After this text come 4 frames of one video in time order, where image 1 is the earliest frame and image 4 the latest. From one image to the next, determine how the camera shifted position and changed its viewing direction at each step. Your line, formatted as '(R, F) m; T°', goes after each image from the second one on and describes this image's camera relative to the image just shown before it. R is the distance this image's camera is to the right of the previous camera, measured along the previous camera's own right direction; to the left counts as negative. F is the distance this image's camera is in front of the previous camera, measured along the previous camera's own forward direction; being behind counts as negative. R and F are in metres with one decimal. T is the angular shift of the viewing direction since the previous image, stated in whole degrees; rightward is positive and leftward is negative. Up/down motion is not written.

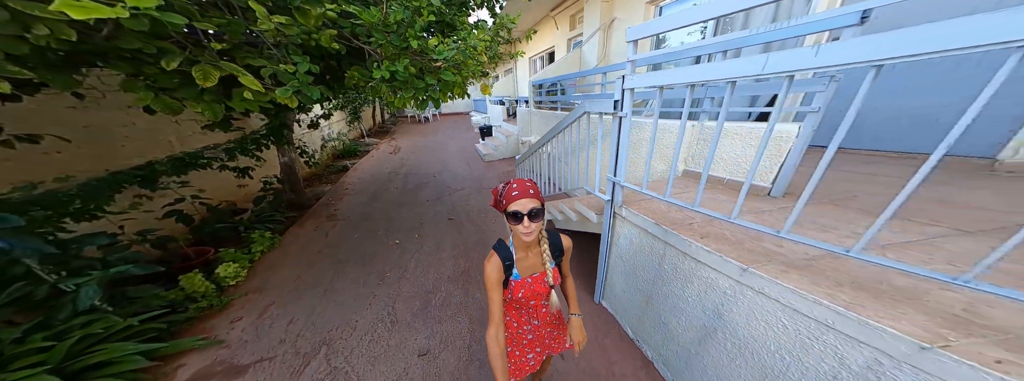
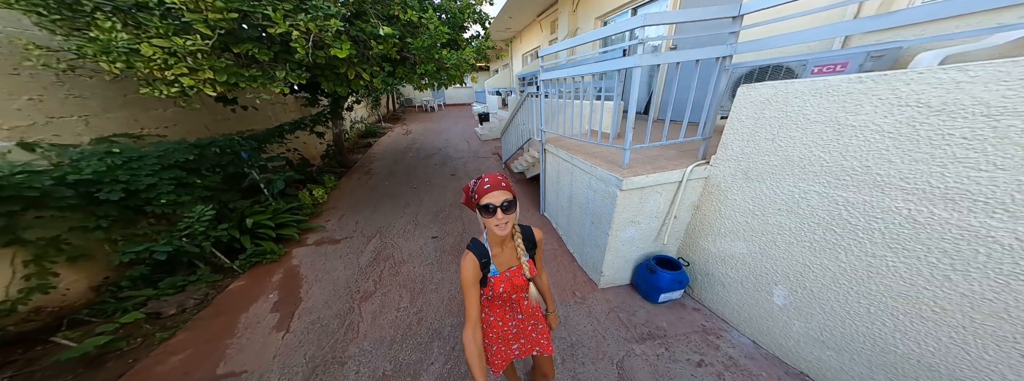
(+0.5, -1.6) m; -1°
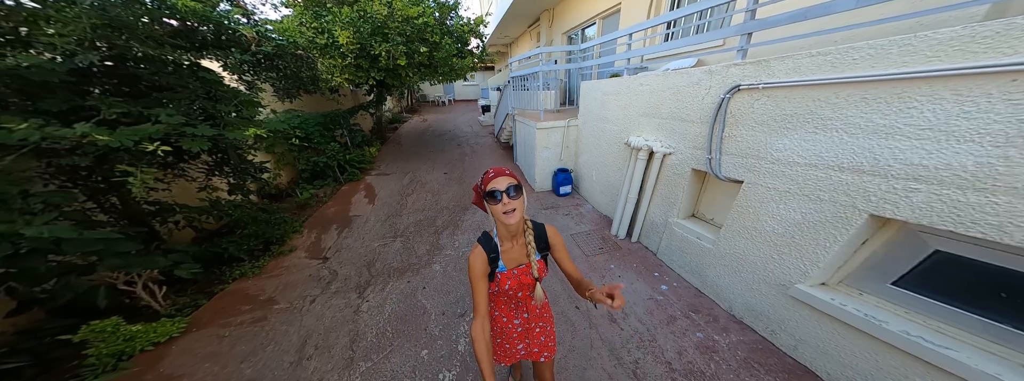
(+0.9, -2.1) m; -4°
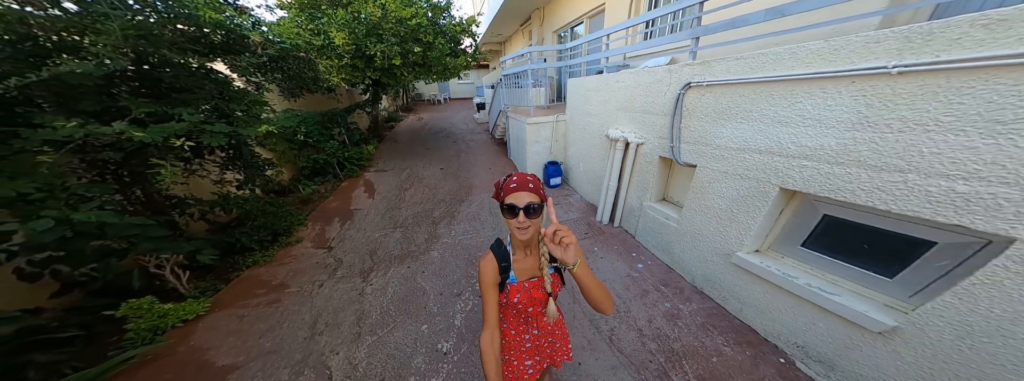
(+0.1, -0.2) m; +1°
